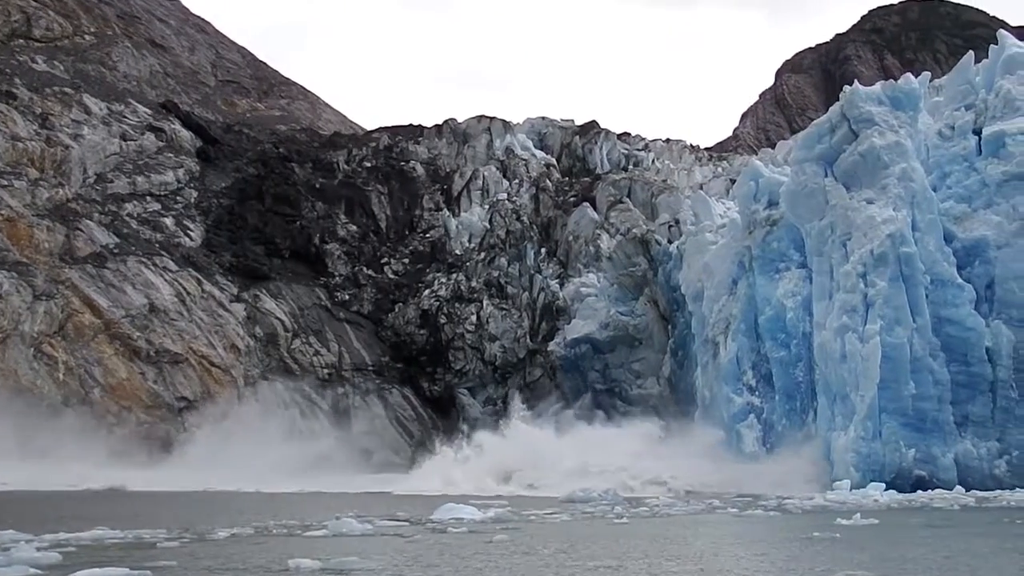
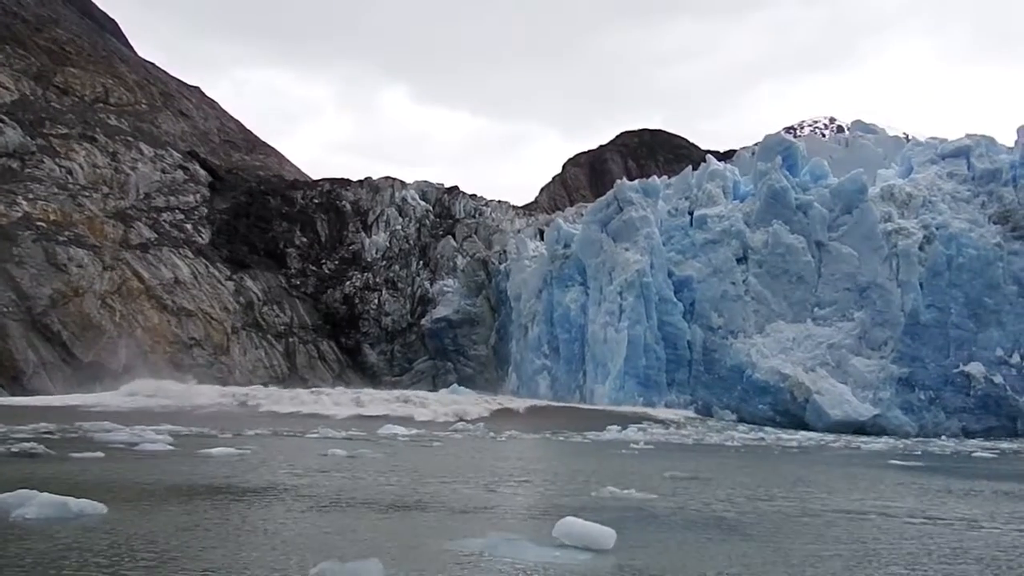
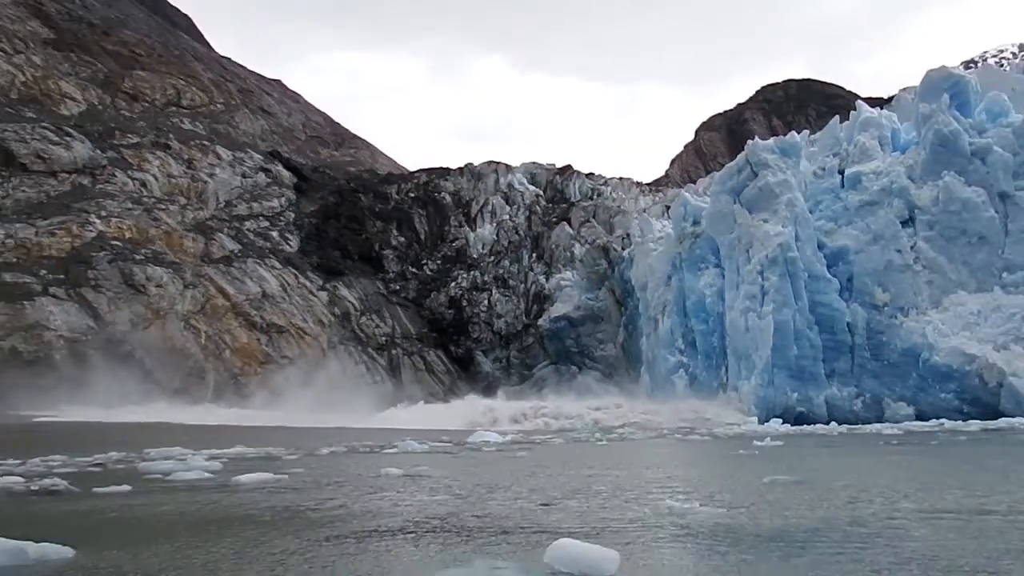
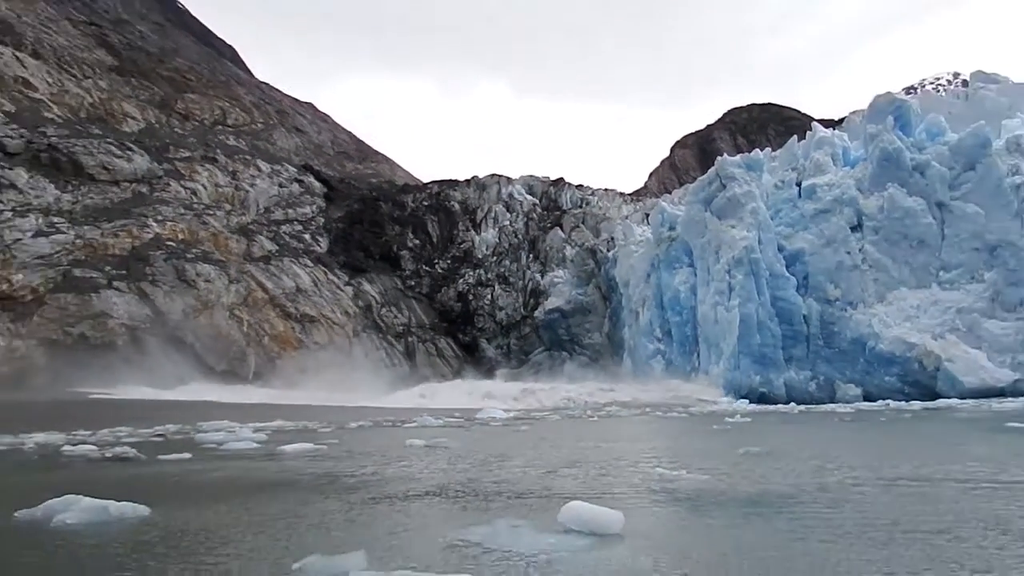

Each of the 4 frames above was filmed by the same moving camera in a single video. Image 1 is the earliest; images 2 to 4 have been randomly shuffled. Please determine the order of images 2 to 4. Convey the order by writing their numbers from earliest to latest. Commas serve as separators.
3, 4, 2
